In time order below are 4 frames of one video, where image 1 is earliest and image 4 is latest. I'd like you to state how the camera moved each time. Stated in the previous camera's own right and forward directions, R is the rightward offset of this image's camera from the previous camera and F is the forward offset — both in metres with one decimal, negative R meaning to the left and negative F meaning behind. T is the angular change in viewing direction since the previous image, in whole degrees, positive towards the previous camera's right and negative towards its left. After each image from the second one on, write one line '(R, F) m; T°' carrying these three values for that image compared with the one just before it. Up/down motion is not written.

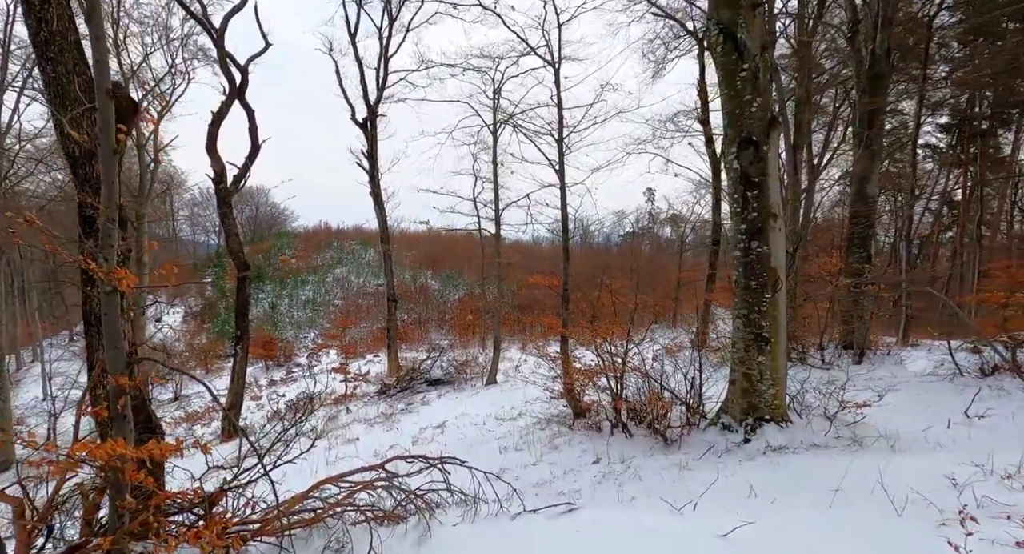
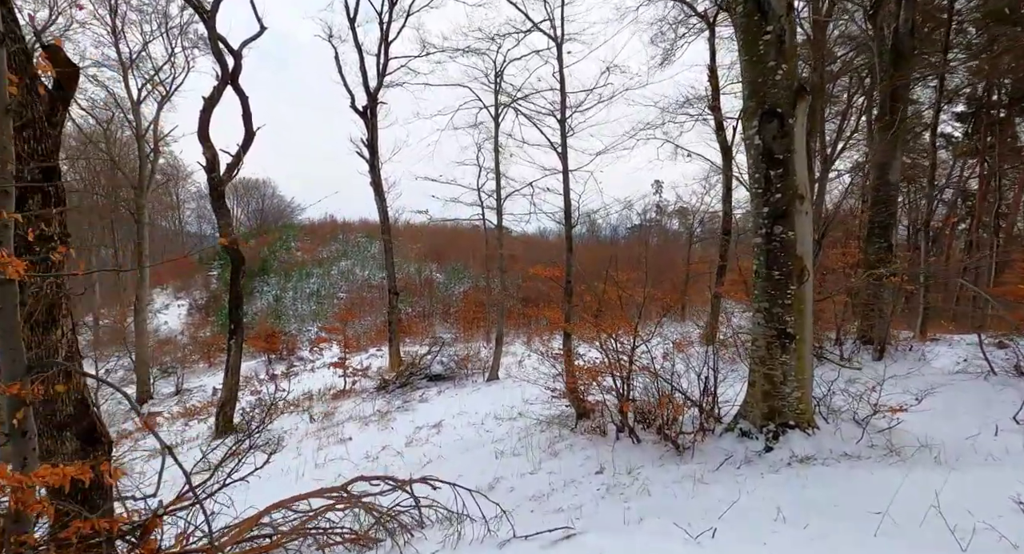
(+0.1, +0.5) m; -1°
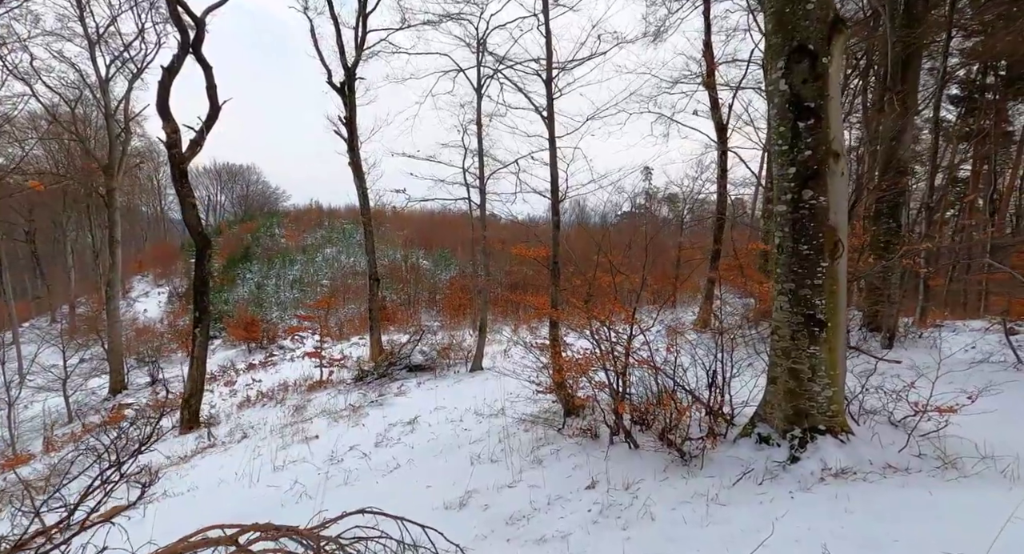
(+0.1, +0.7) m; +1°
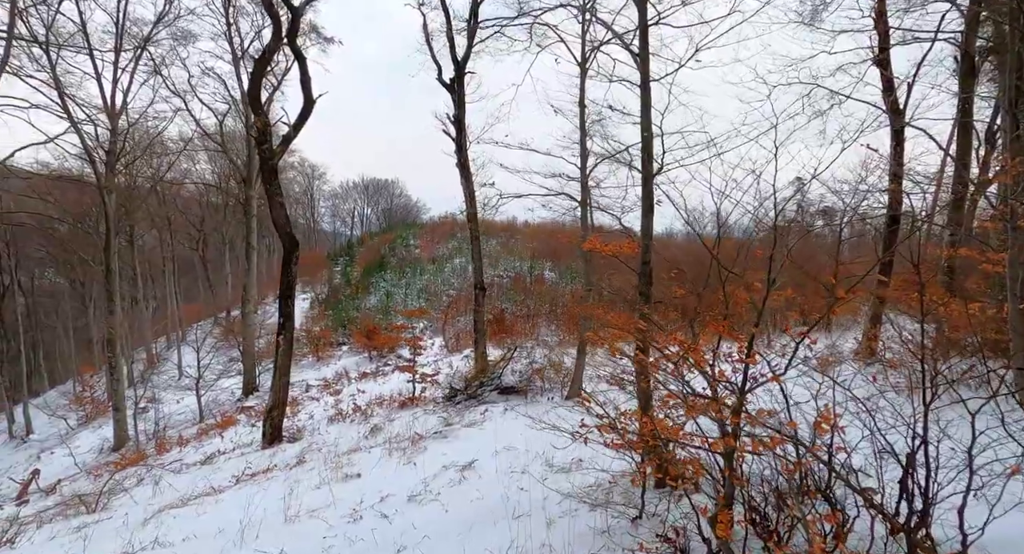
(+0.4, +1.7) m; -12°
